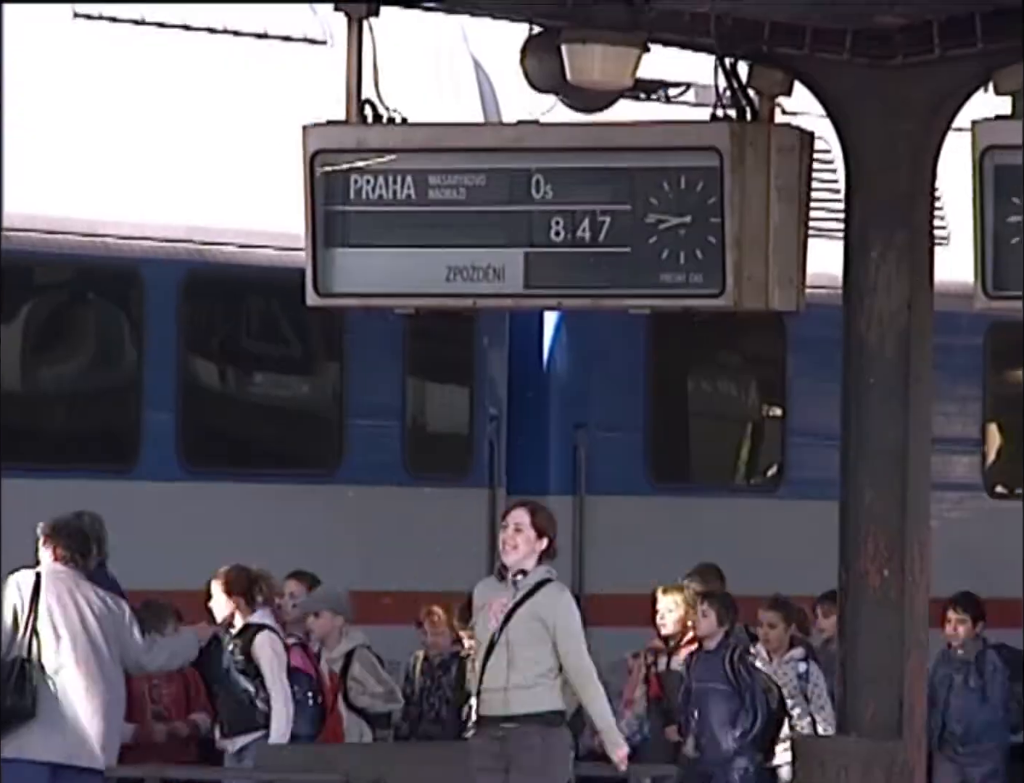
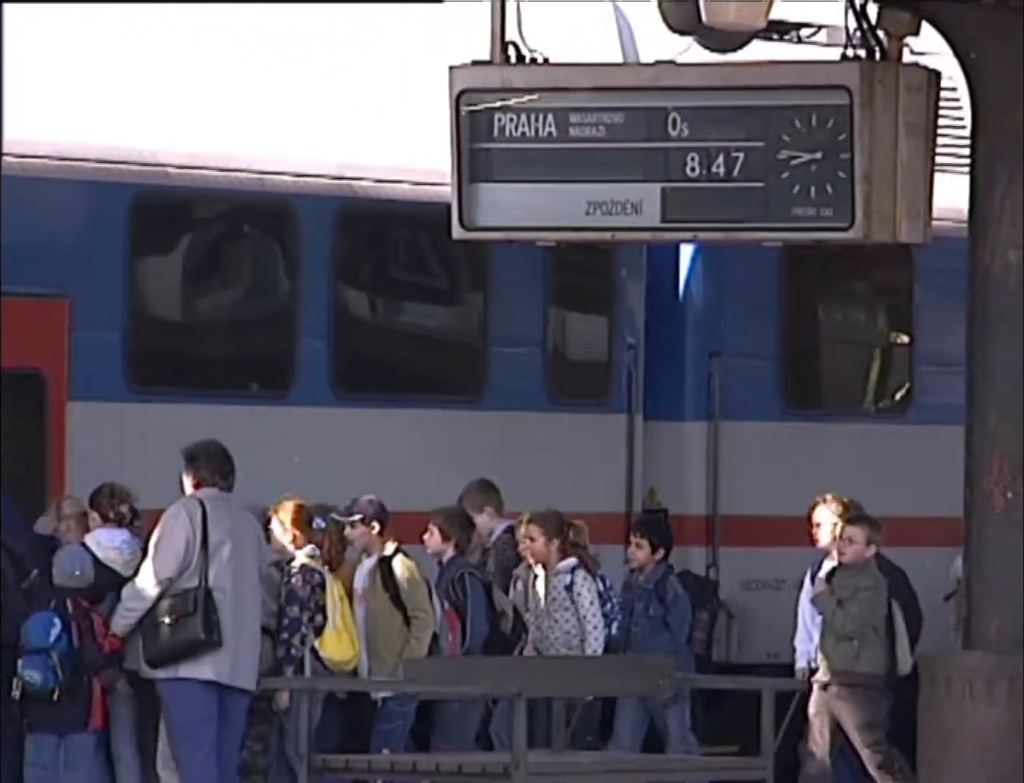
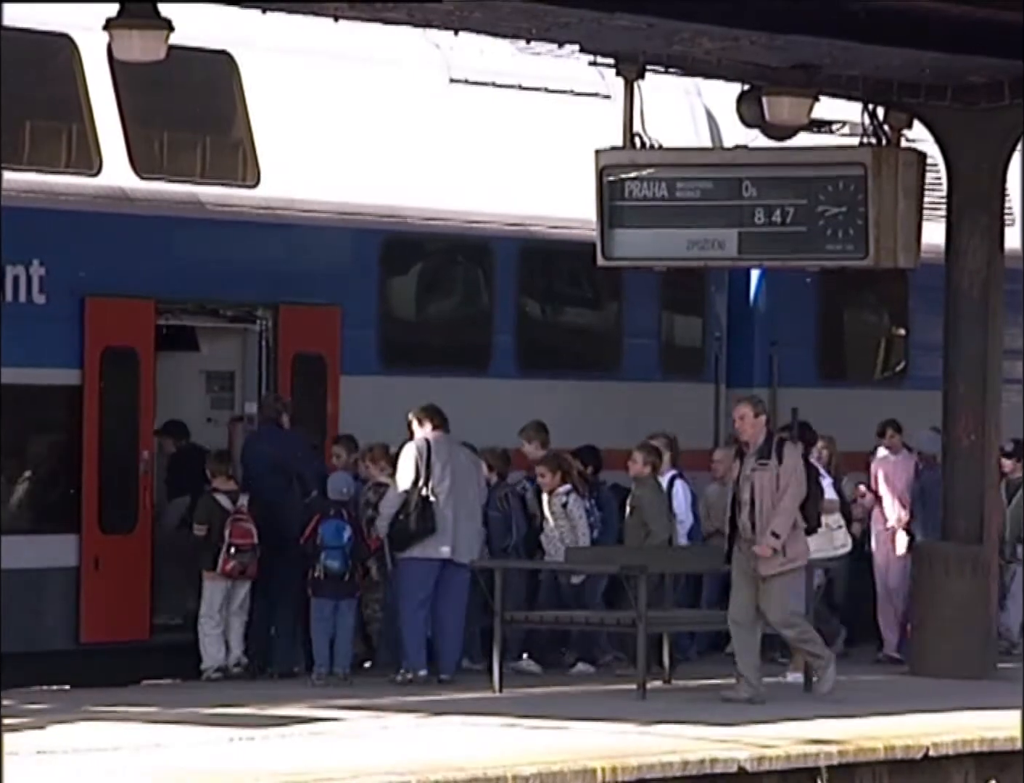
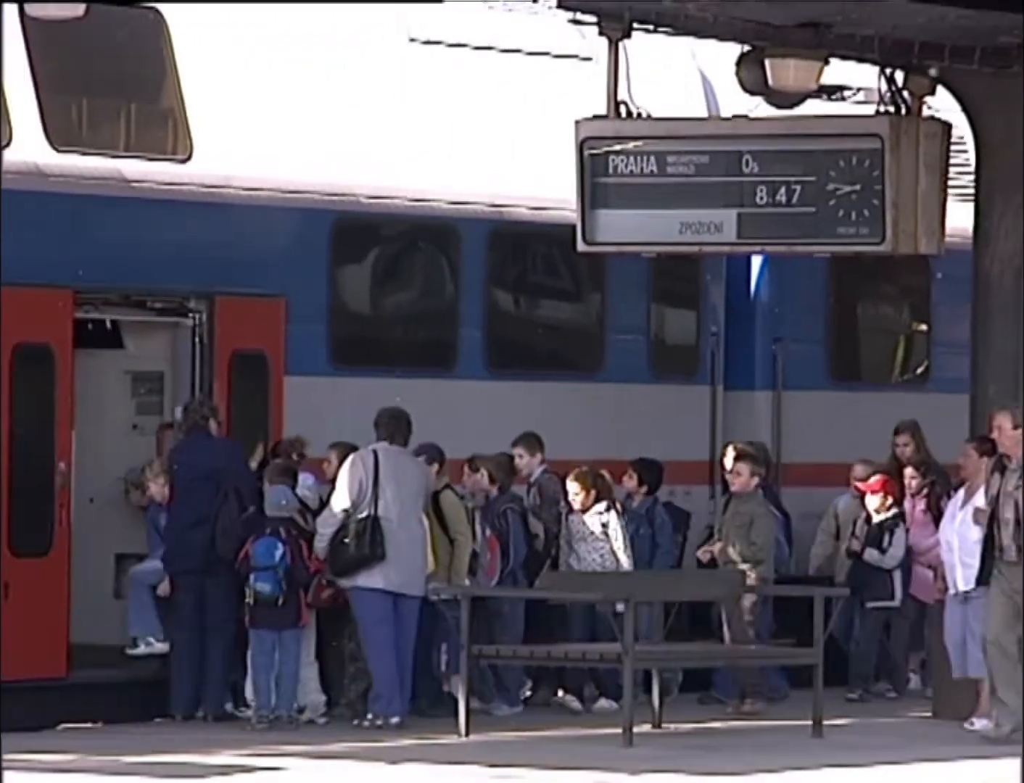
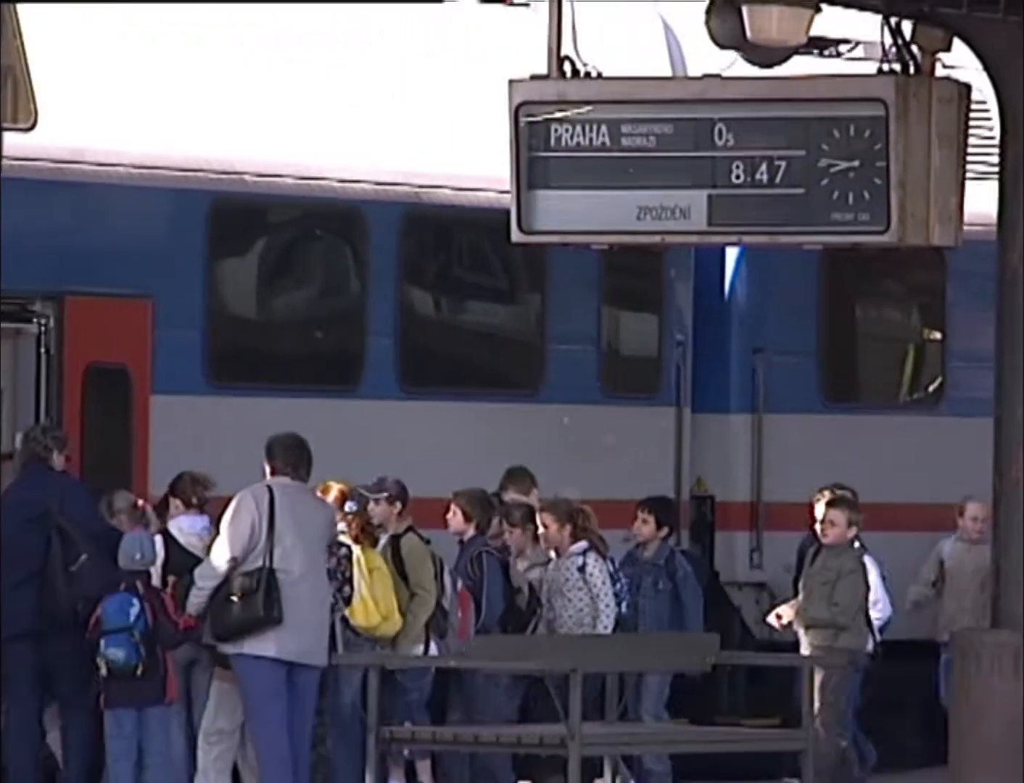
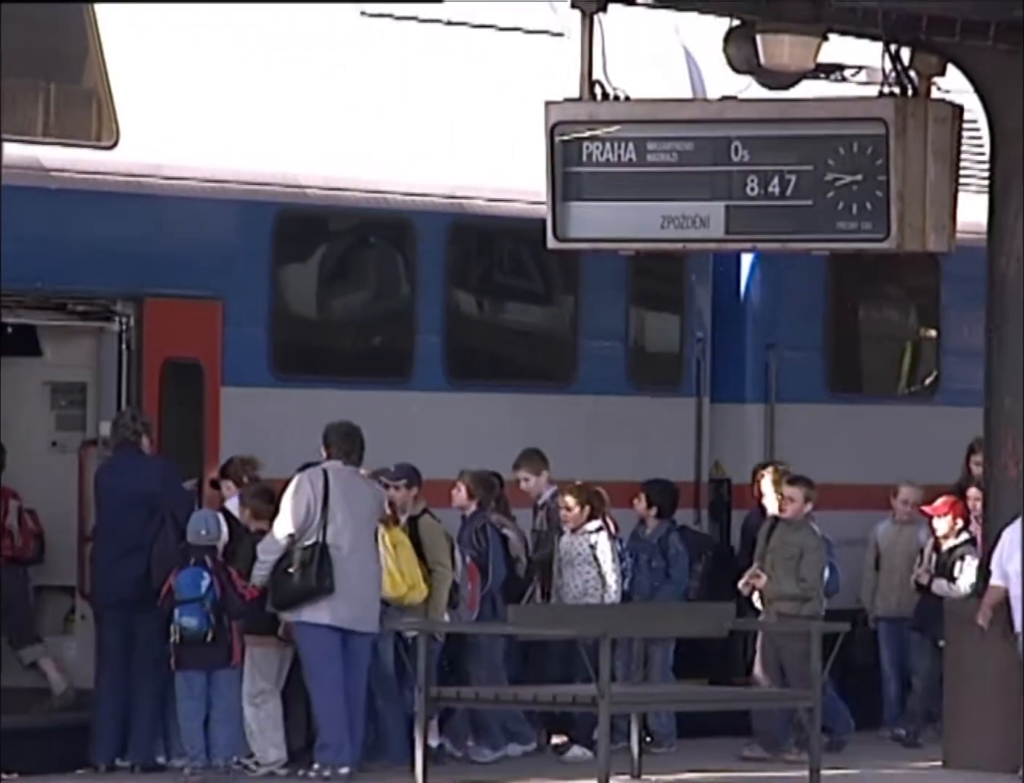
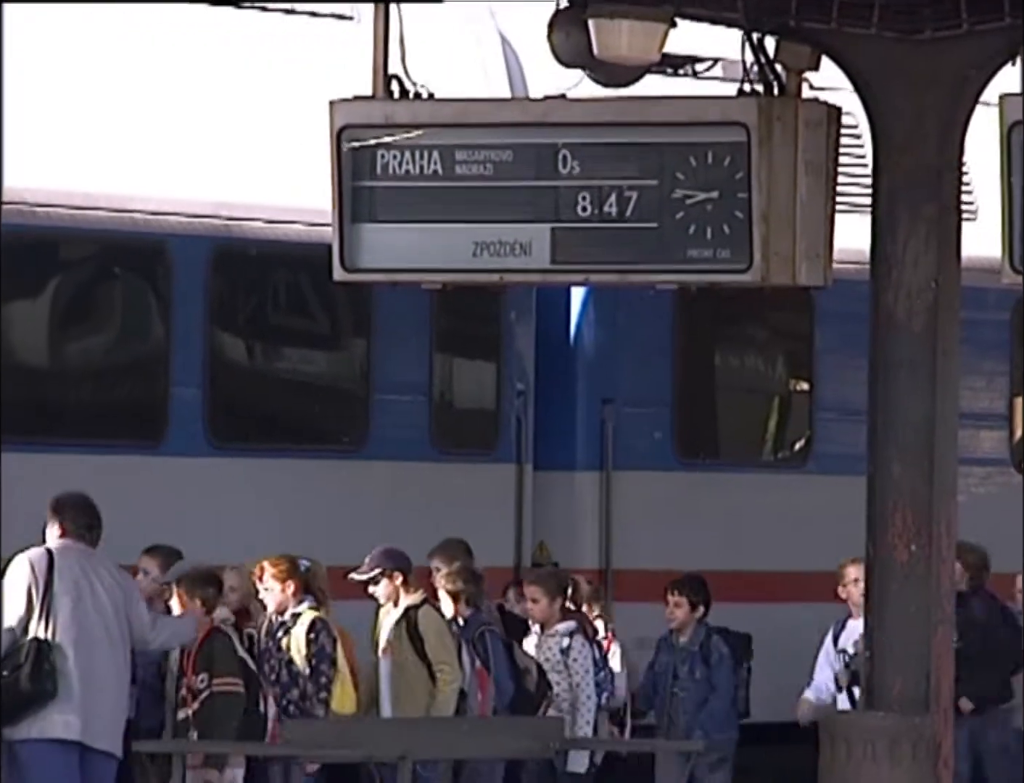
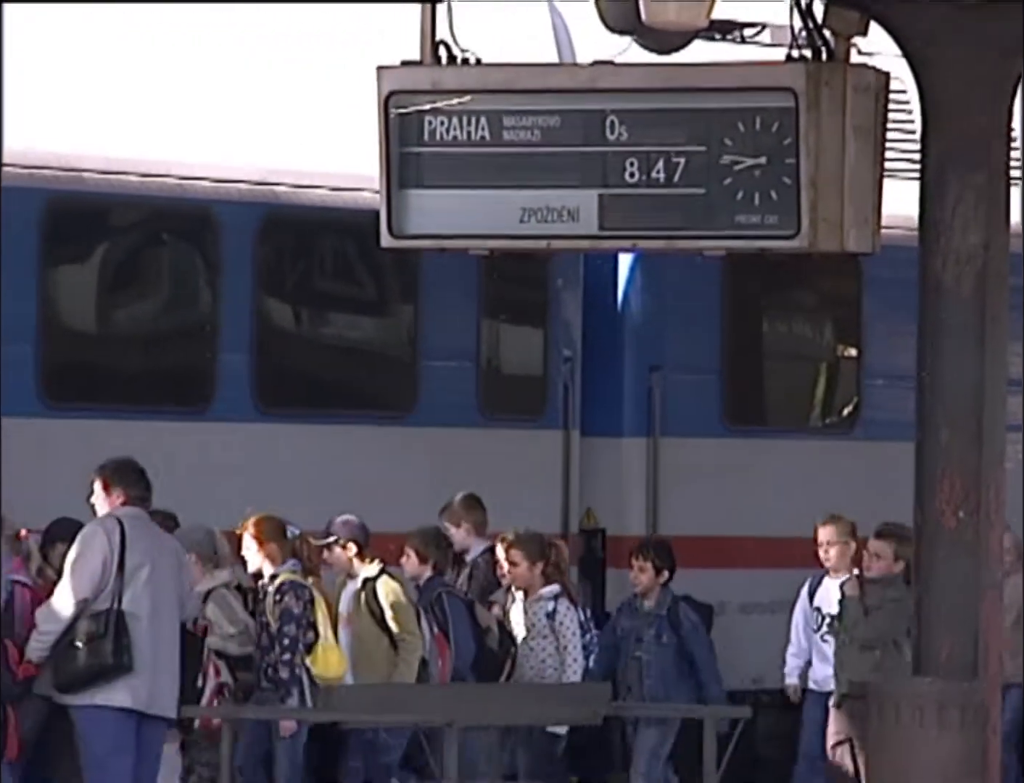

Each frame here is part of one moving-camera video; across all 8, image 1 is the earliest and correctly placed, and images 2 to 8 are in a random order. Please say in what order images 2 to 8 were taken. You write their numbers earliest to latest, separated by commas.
7, 8, 2, 5, 6, 4, 3
